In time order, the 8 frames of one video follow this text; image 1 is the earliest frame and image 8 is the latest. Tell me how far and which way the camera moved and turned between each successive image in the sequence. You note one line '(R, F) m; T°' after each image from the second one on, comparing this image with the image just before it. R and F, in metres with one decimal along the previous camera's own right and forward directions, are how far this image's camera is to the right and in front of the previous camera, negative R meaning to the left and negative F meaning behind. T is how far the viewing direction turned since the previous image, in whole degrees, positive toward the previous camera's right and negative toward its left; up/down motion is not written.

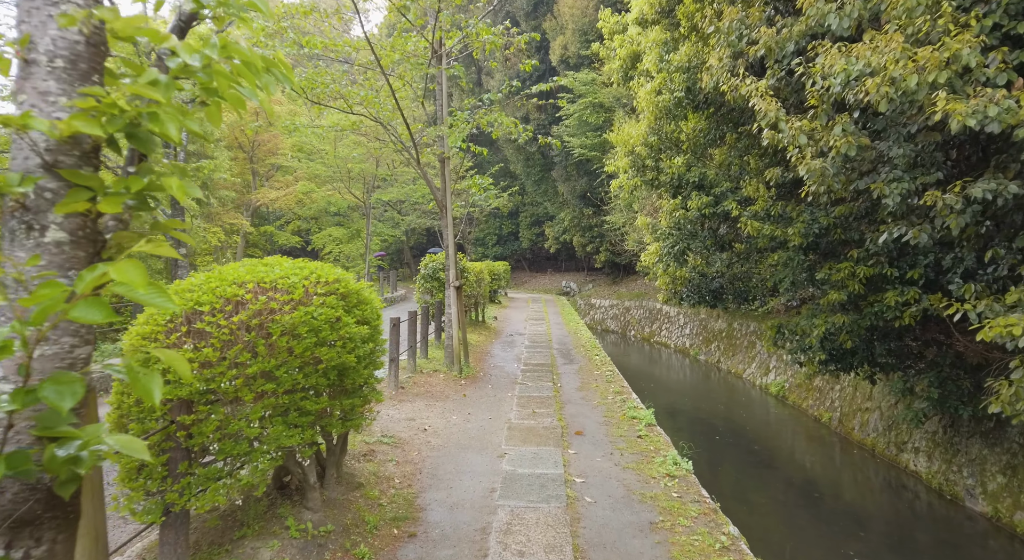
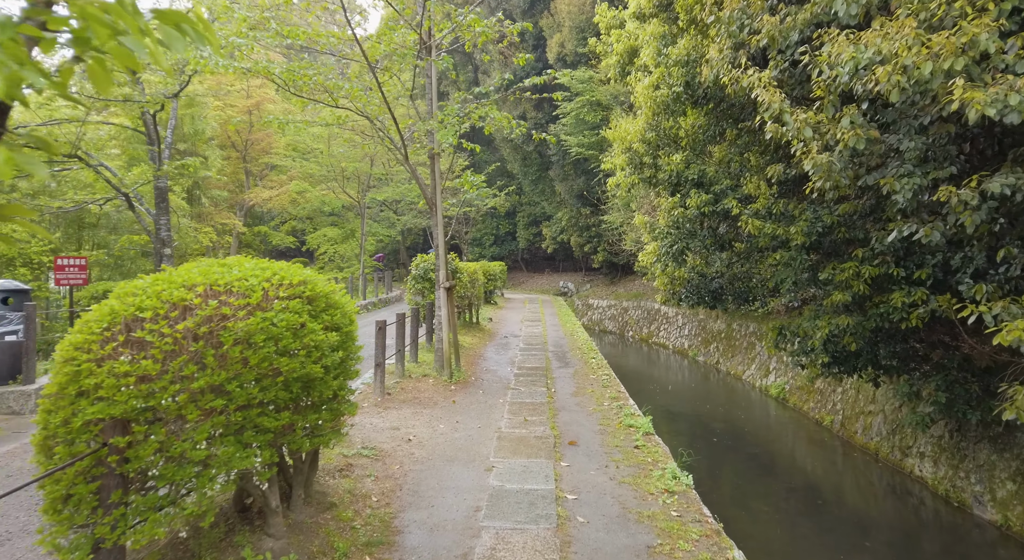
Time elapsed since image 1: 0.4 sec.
(+0.1, +0.2) m; 0°
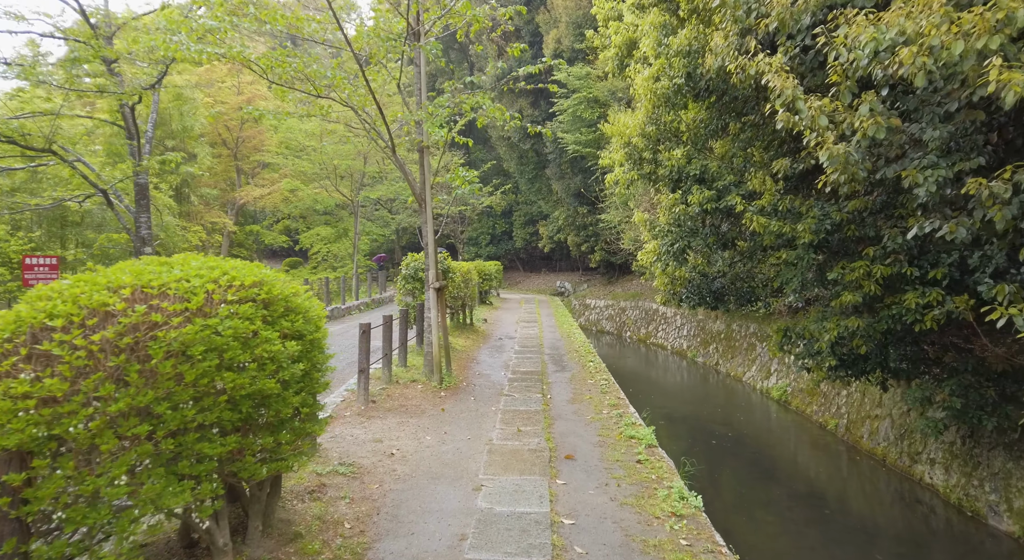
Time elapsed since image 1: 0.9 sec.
(0.0, +0.3) m; 0°
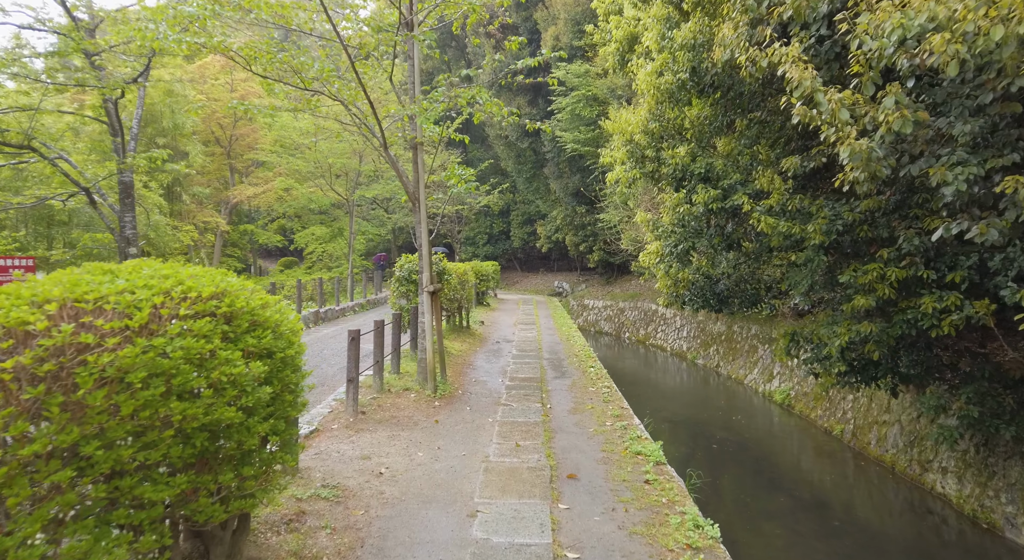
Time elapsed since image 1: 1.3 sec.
(0.0, +0.3) m; 0°
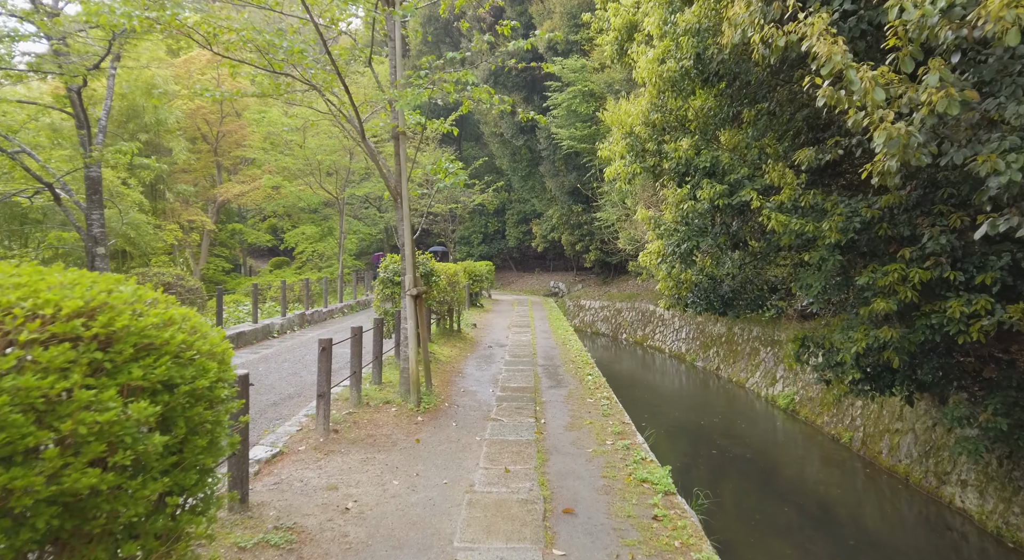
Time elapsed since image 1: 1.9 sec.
(0.0, +0.4) m; 0°
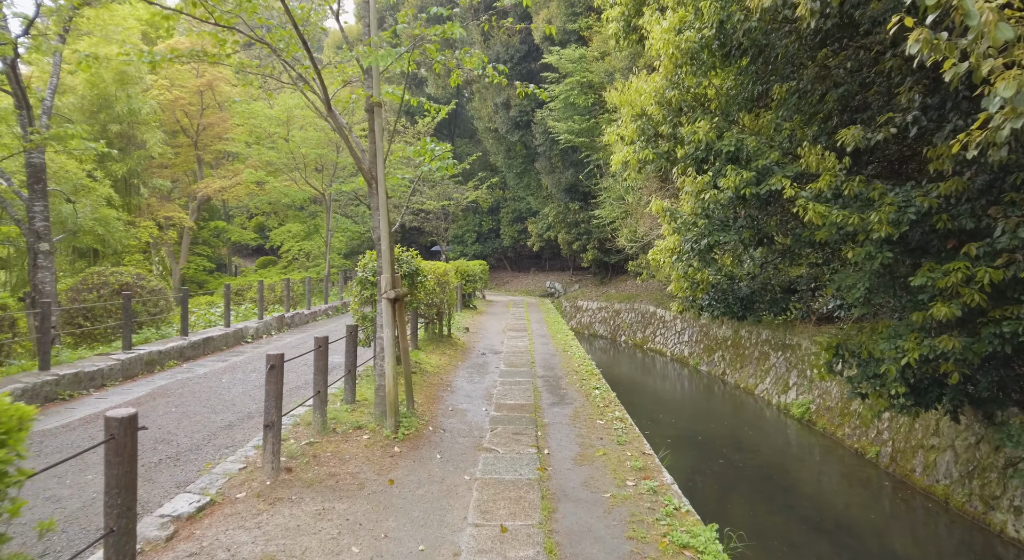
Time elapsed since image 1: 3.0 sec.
(0.0, +0.8) m; +1°
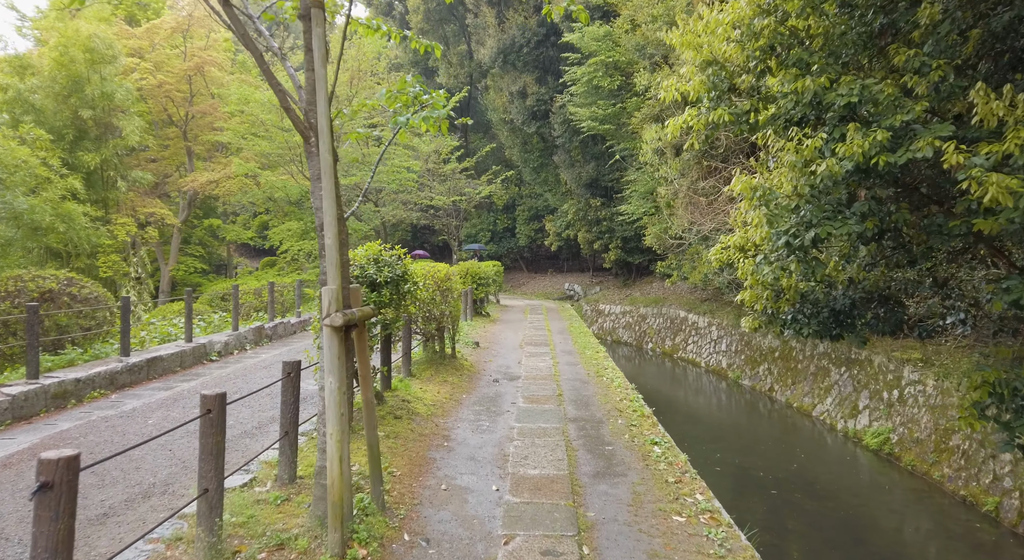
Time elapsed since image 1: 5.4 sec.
(-0.1, +1.6) m; -1°
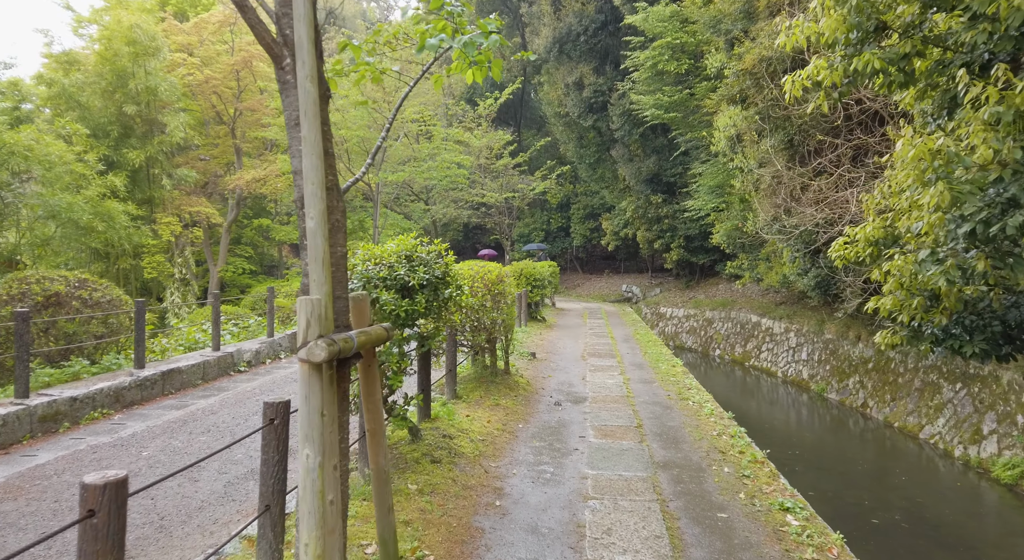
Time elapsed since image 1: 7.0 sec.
(-0.1, +1.0) m; -5°
